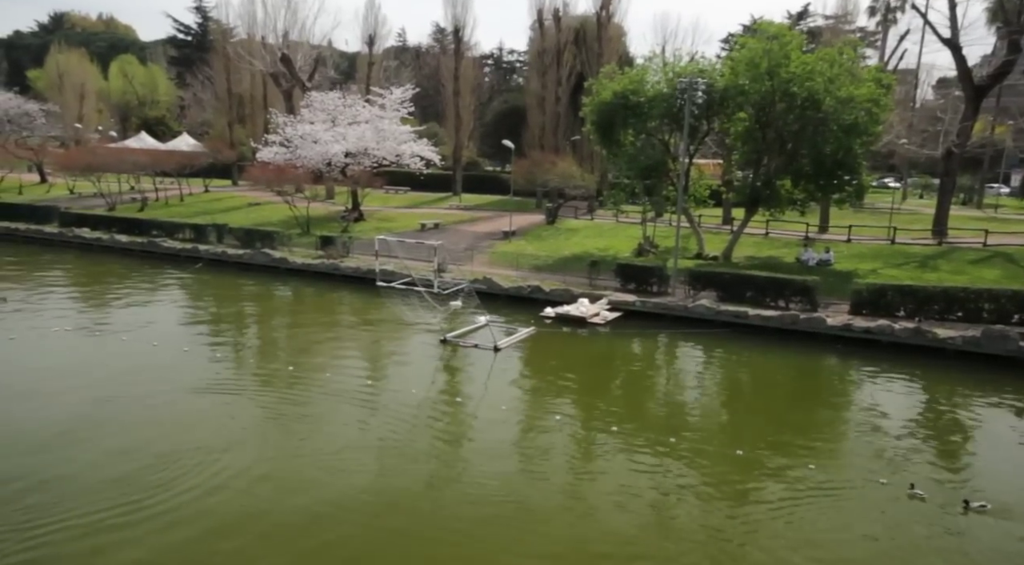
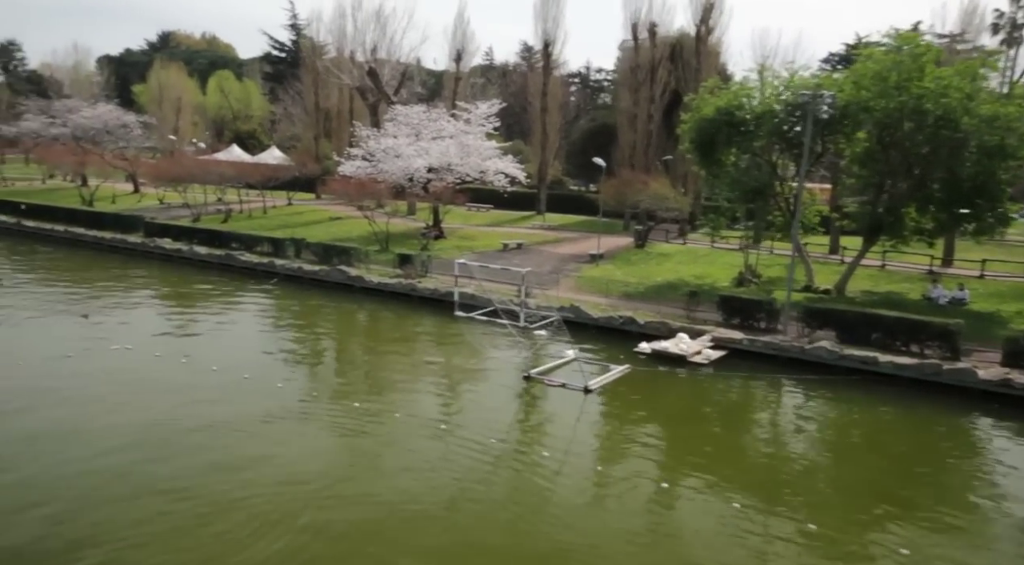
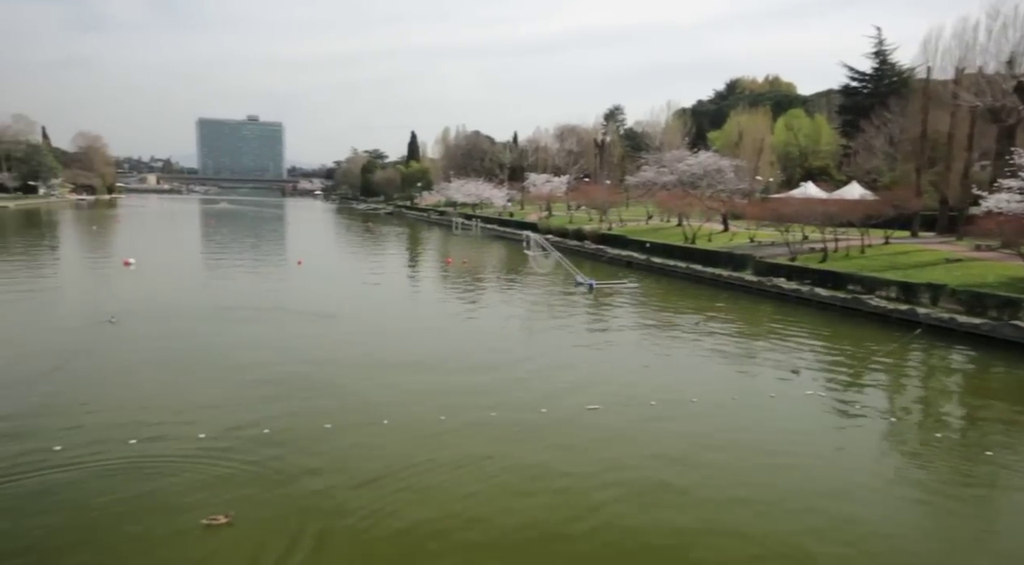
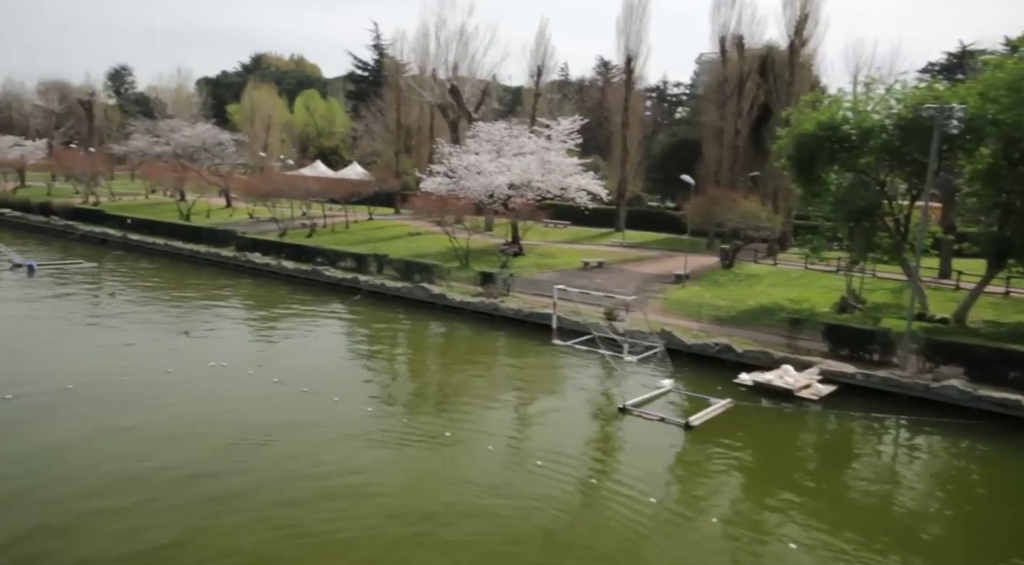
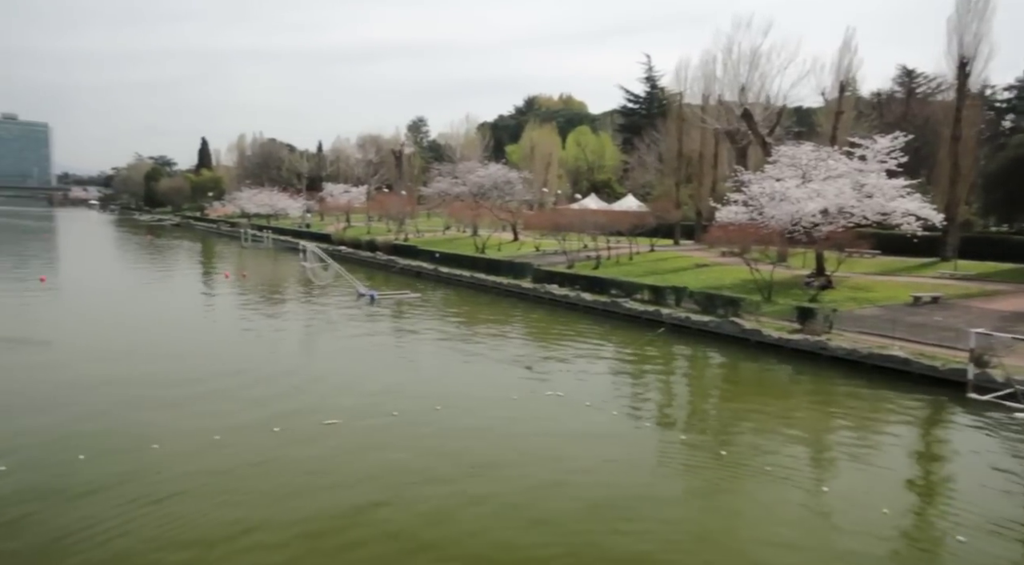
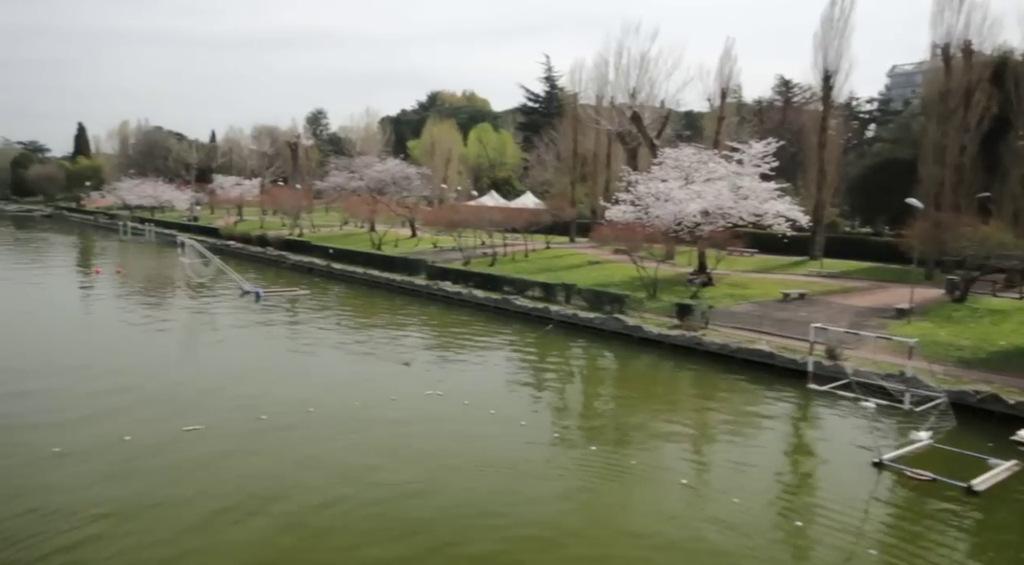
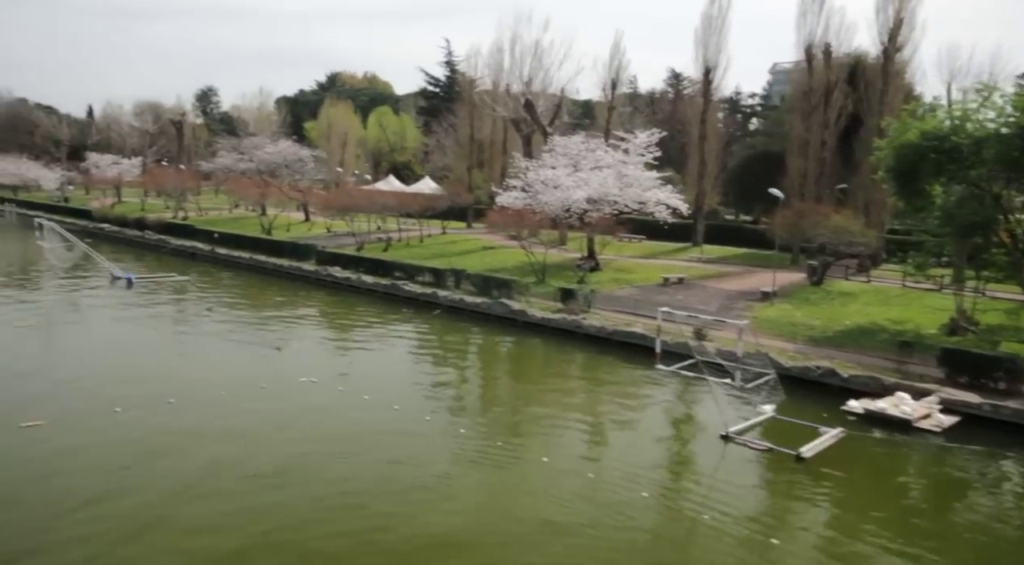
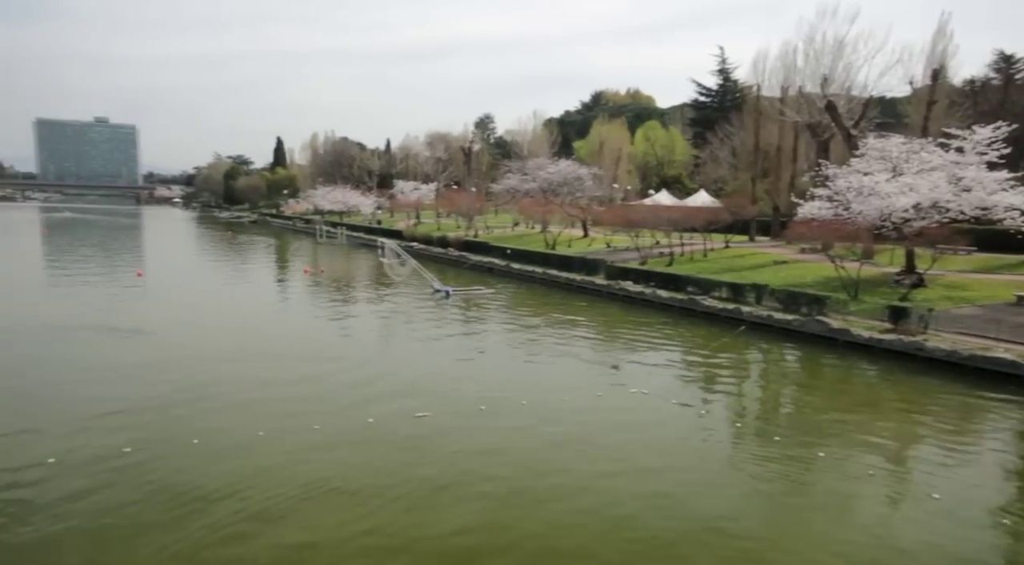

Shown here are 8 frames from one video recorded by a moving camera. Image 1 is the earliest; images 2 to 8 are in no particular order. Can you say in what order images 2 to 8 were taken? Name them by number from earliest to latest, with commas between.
2, 4, 7, 6, 5, 8, 3
